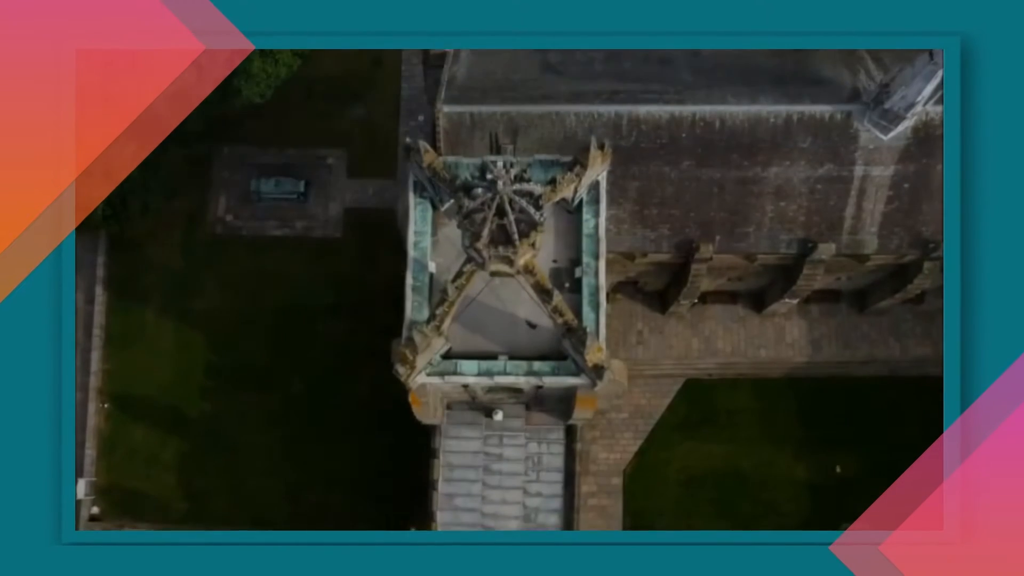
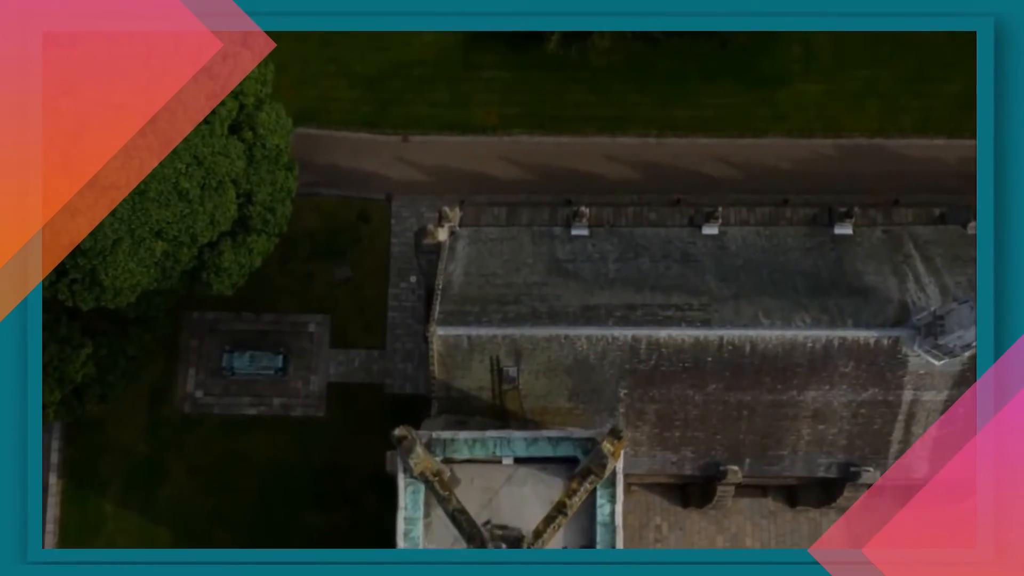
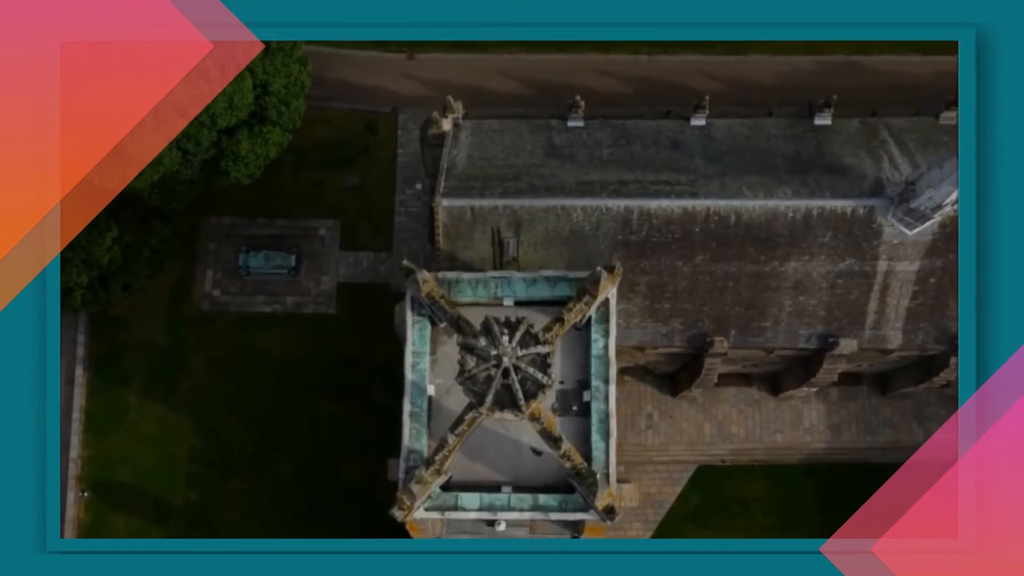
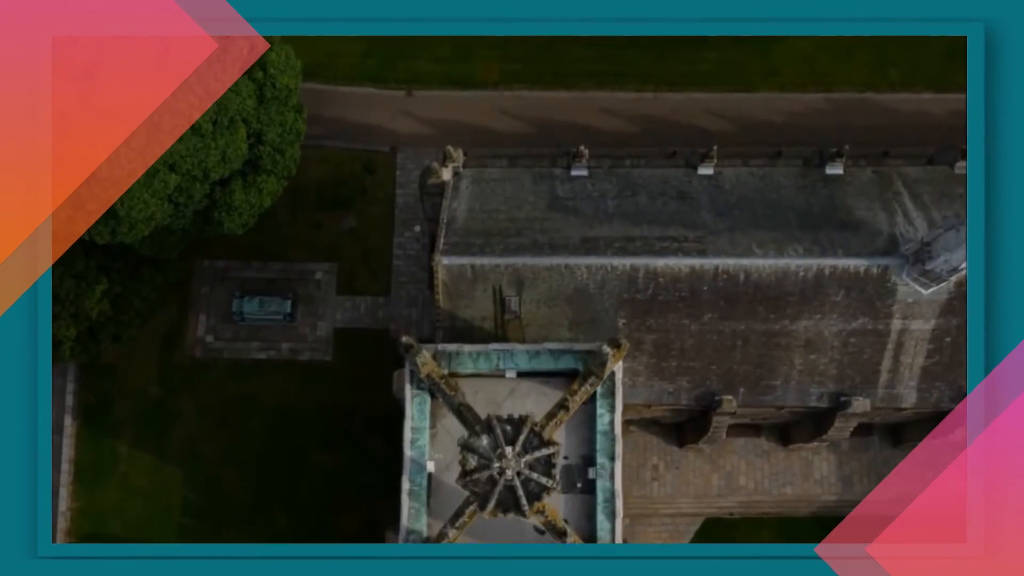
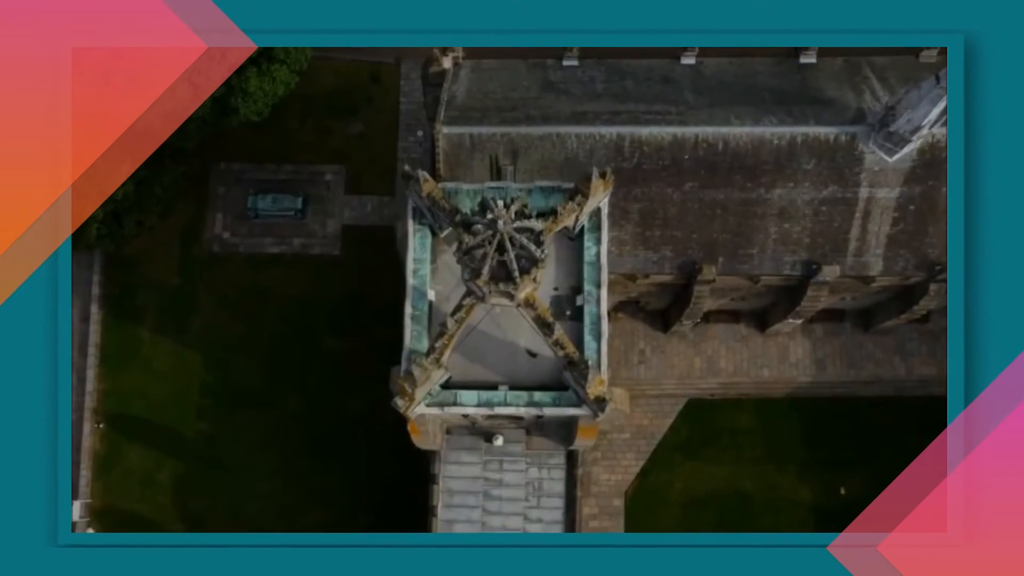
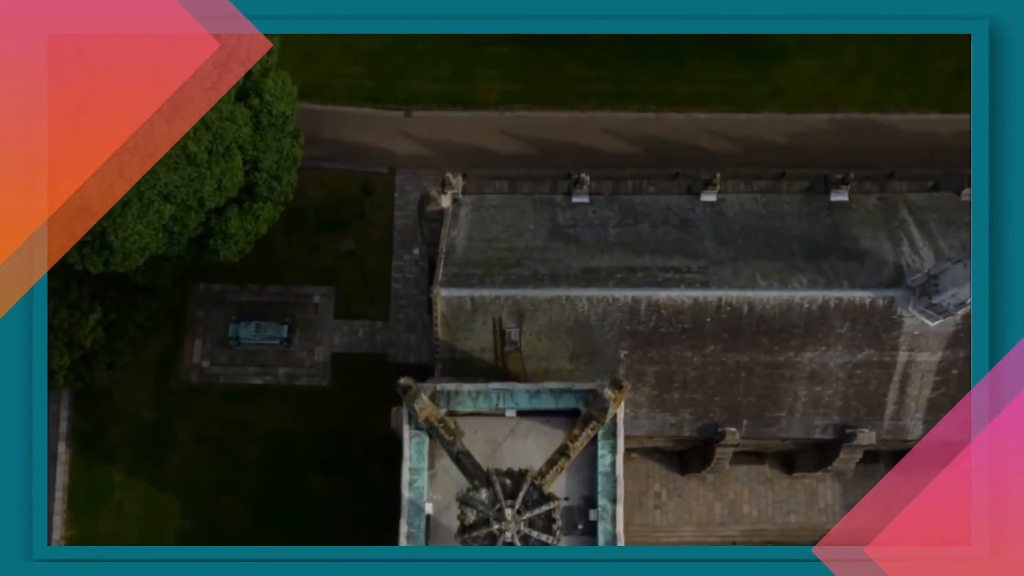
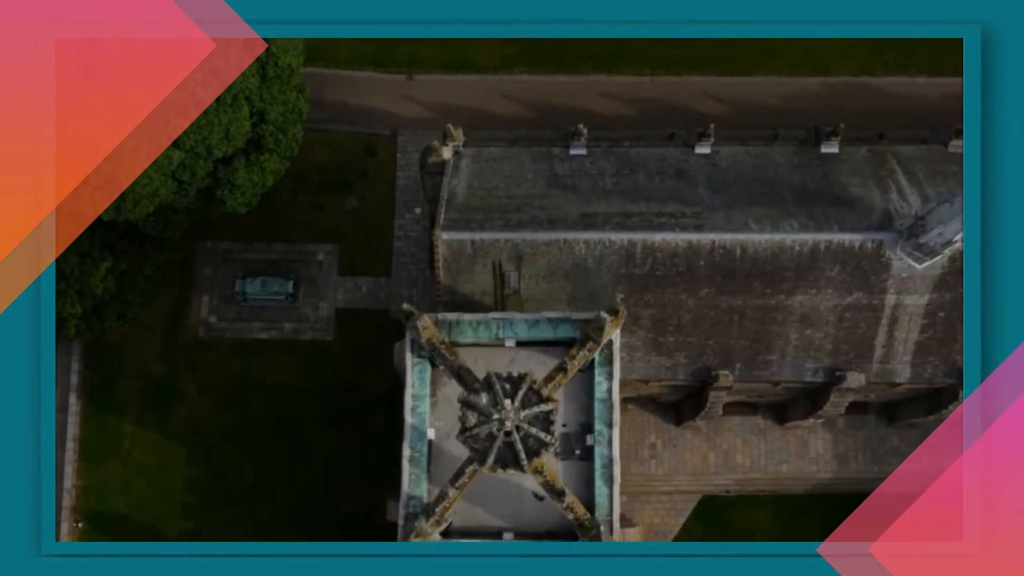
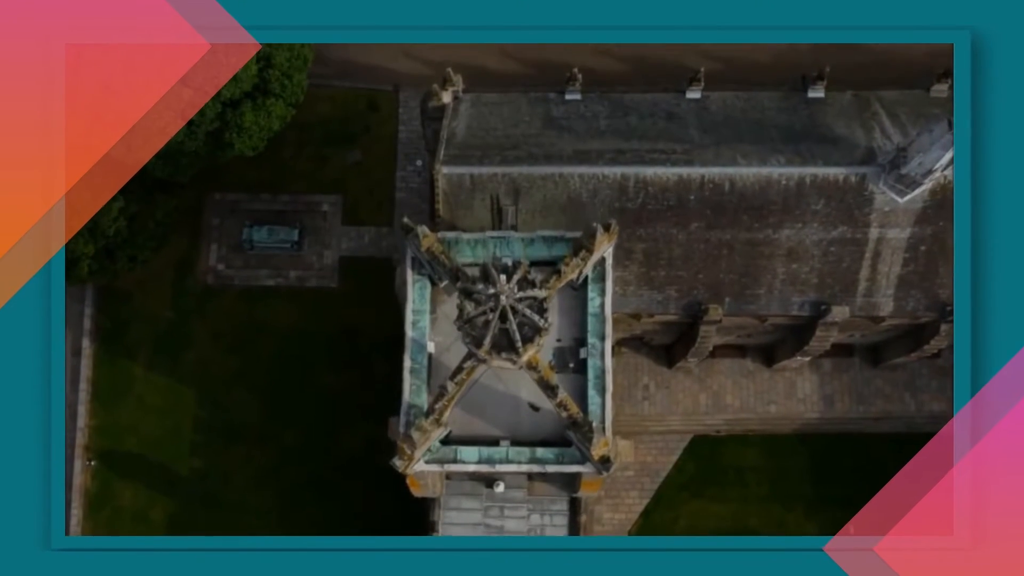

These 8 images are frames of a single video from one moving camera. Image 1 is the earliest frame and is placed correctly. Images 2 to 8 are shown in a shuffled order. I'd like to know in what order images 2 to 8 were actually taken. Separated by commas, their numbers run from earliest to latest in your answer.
5, 8, 3, 7, 4, 6, 2
